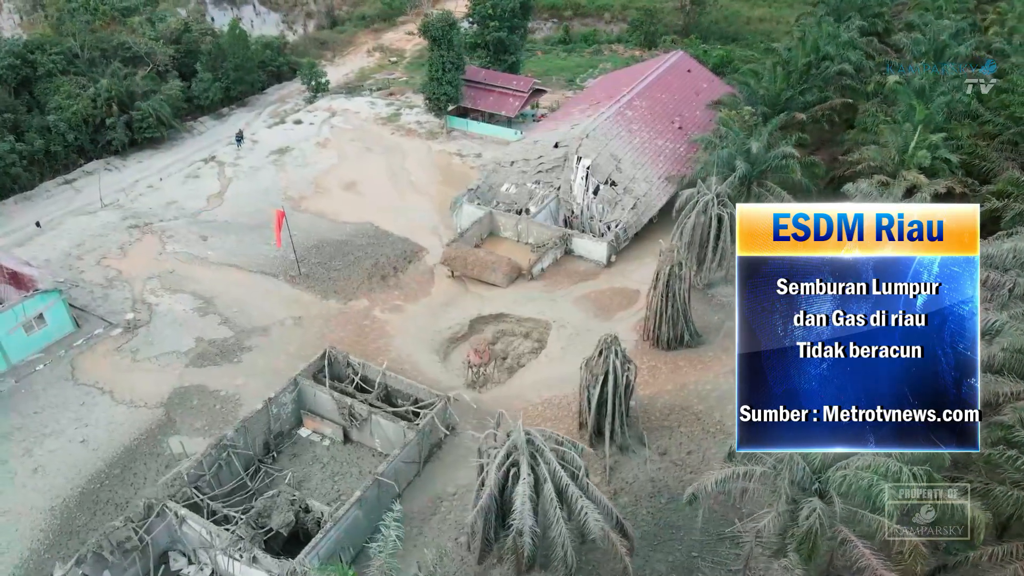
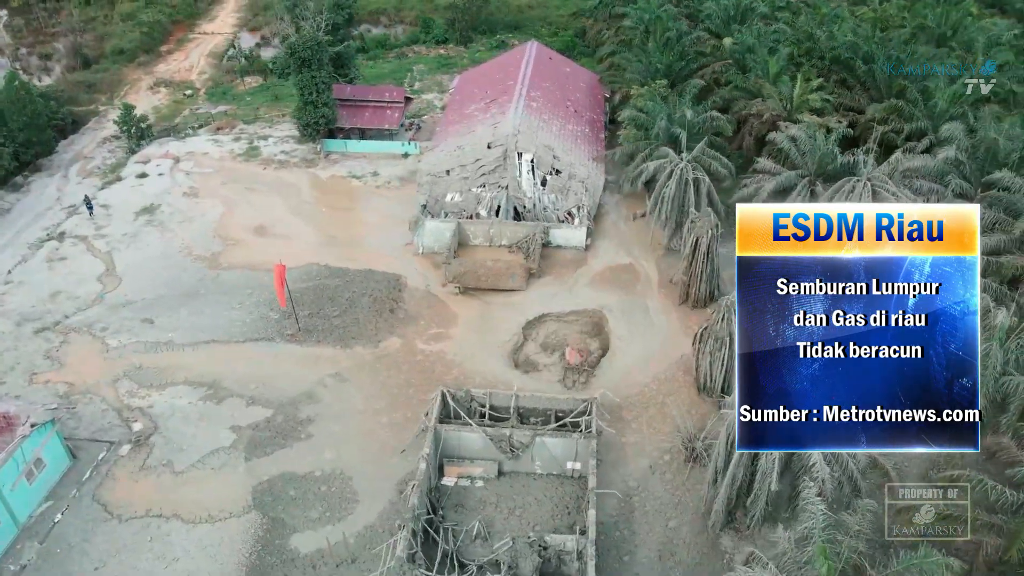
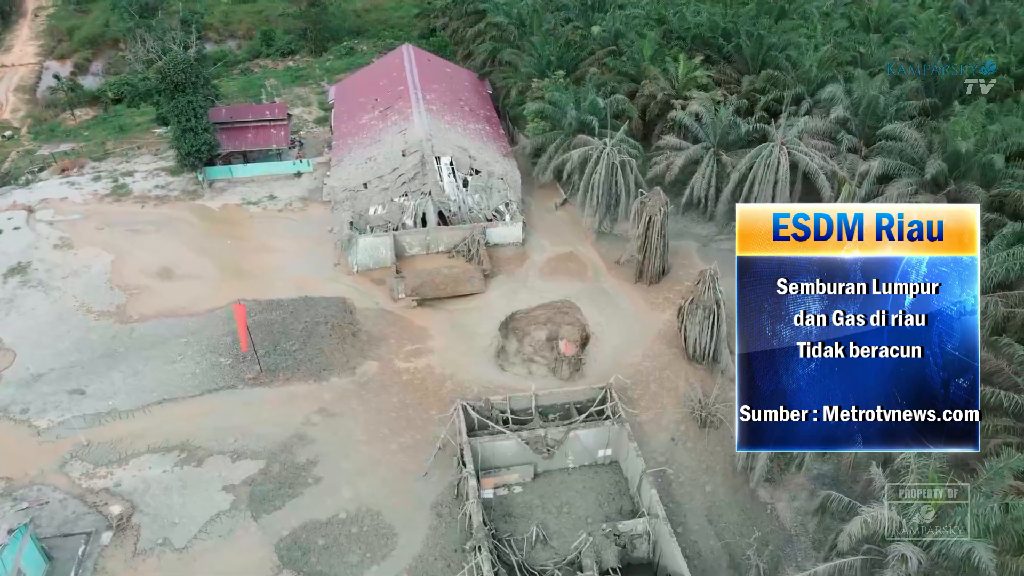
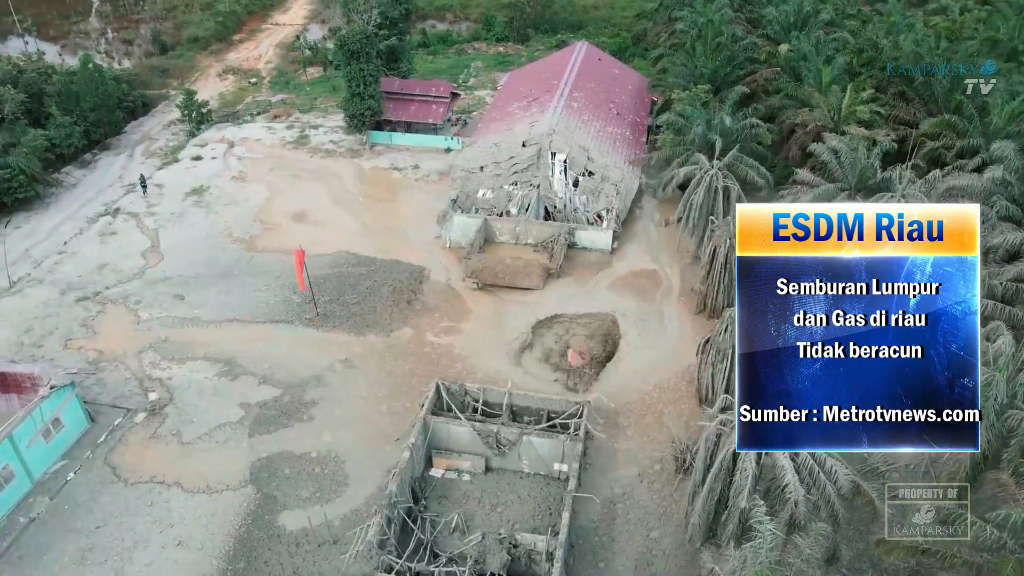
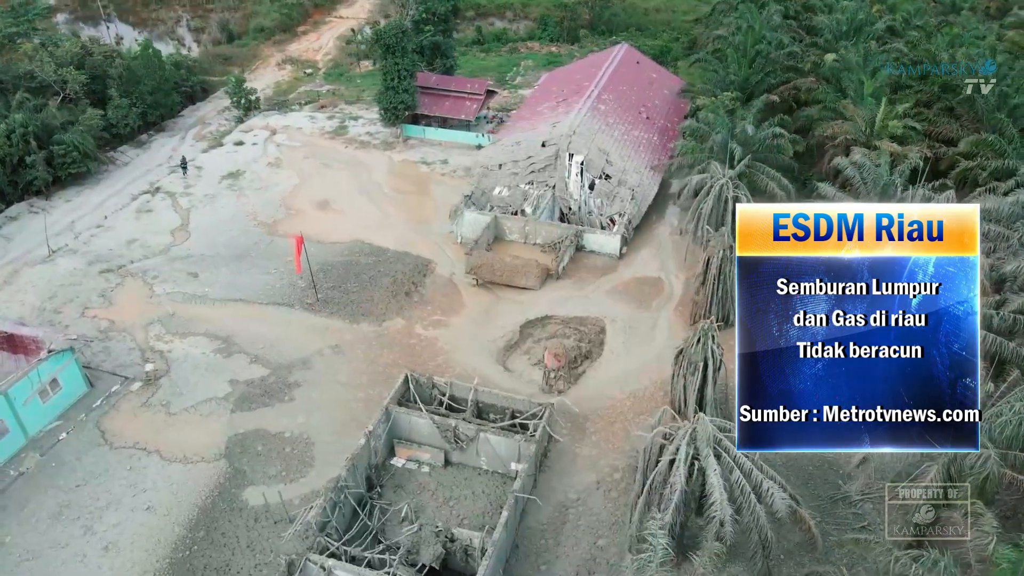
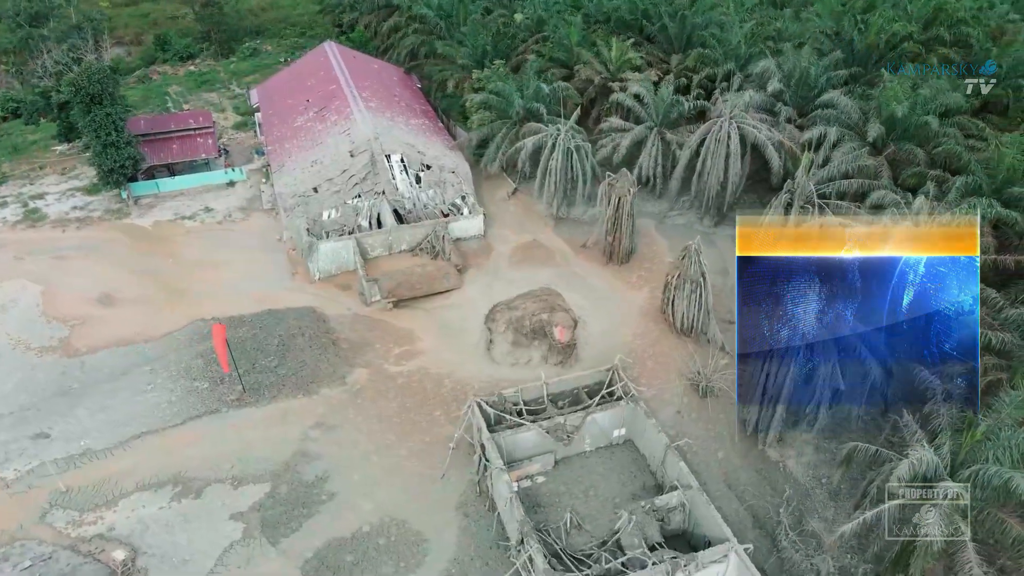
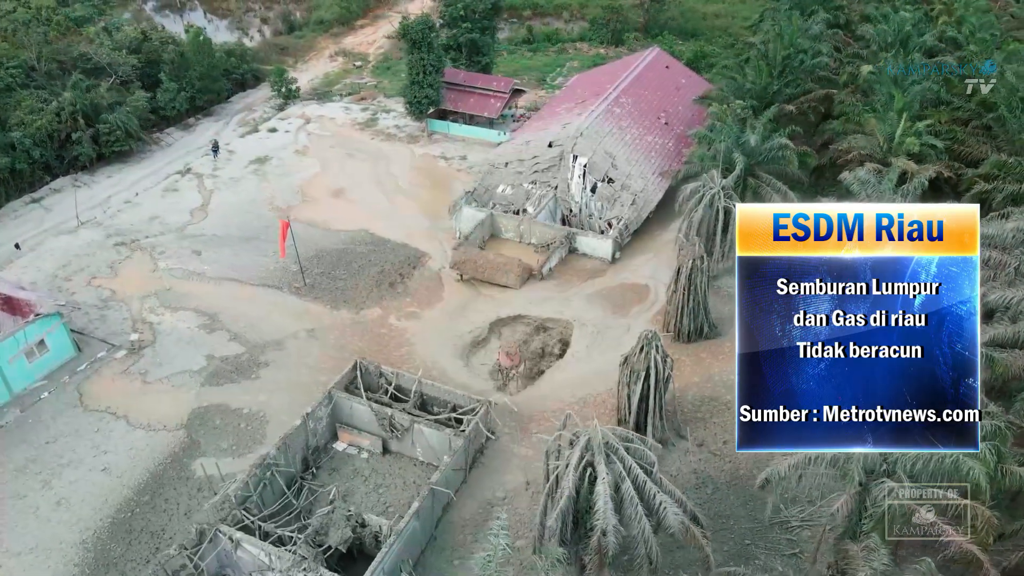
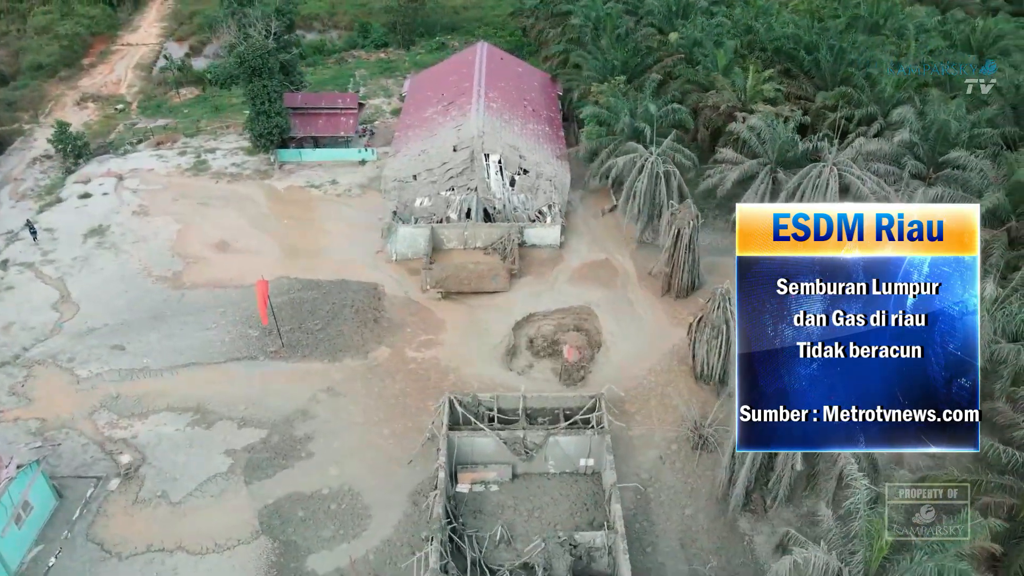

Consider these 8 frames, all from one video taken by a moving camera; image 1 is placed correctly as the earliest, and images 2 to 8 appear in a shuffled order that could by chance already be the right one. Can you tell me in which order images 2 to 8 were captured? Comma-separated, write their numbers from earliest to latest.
7, 5, 4, 2, 8, 3, 6
